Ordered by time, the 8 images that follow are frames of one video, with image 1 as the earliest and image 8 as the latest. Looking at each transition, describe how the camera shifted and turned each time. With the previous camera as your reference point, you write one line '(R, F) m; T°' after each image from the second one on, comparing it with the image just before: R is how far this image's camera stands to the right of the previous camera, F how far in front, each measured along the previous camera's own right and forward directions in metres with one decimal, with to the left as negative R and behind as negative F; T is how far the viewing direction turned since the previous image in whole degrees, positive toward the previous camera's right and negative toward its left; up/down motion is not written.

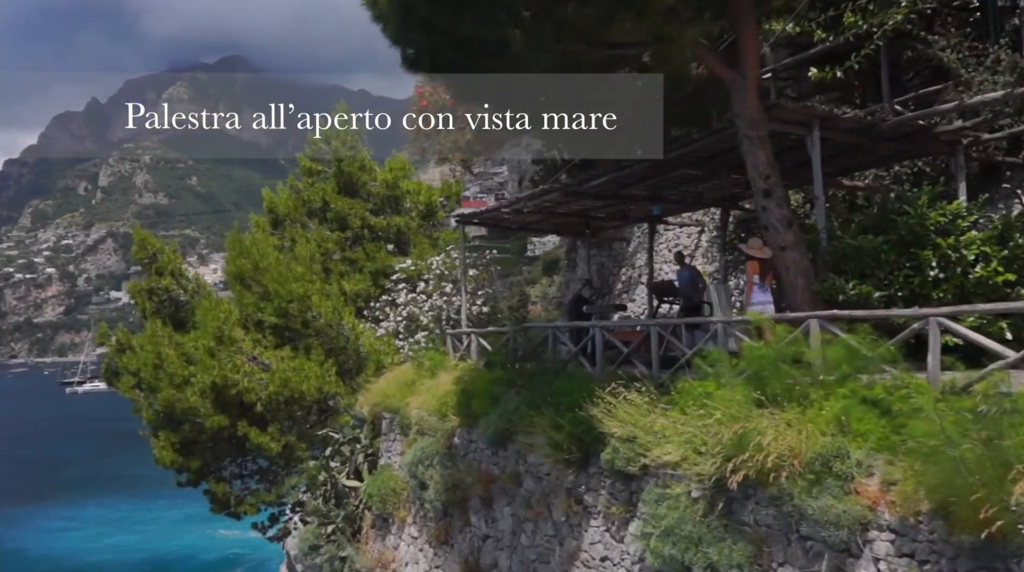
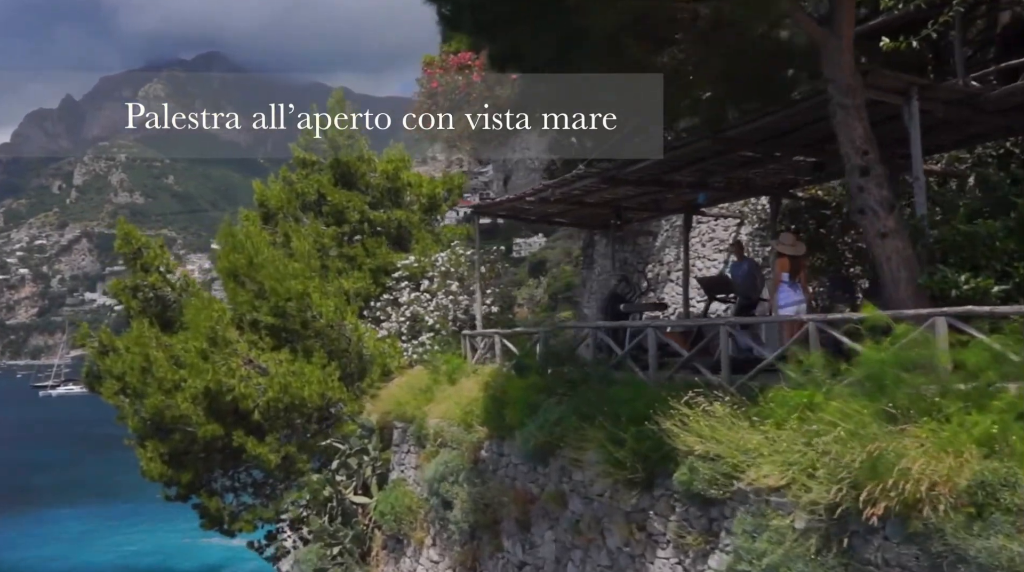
(-0.6, +1.4) m; +1°
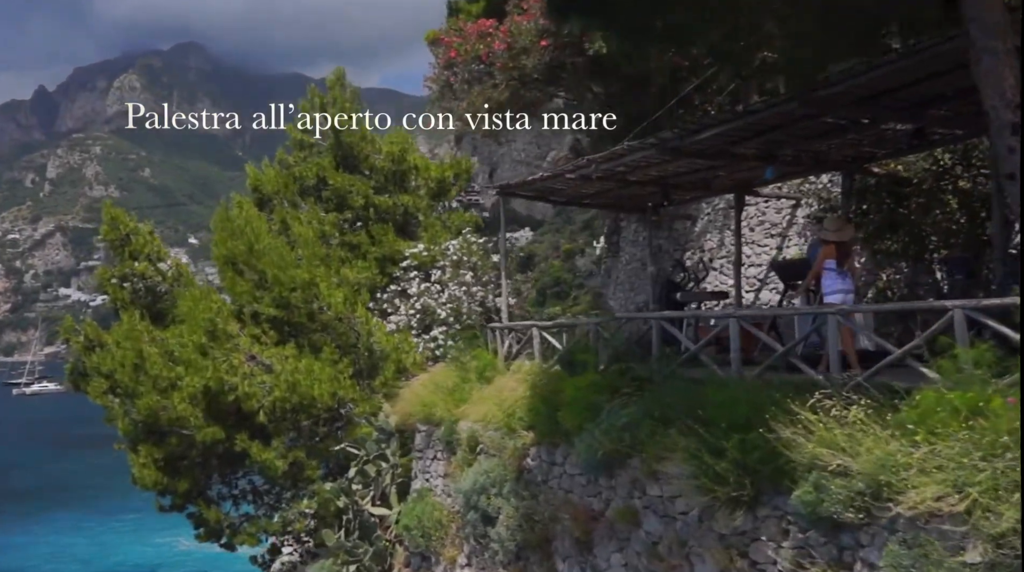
(-0.7, +1.4) m; +1°
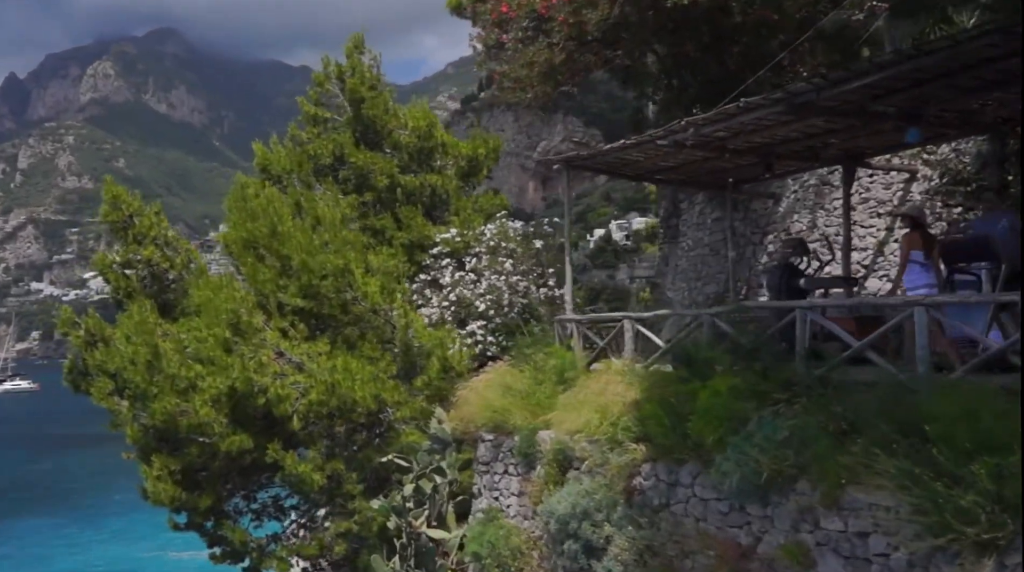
(-1.0, +1.8) m; +1°
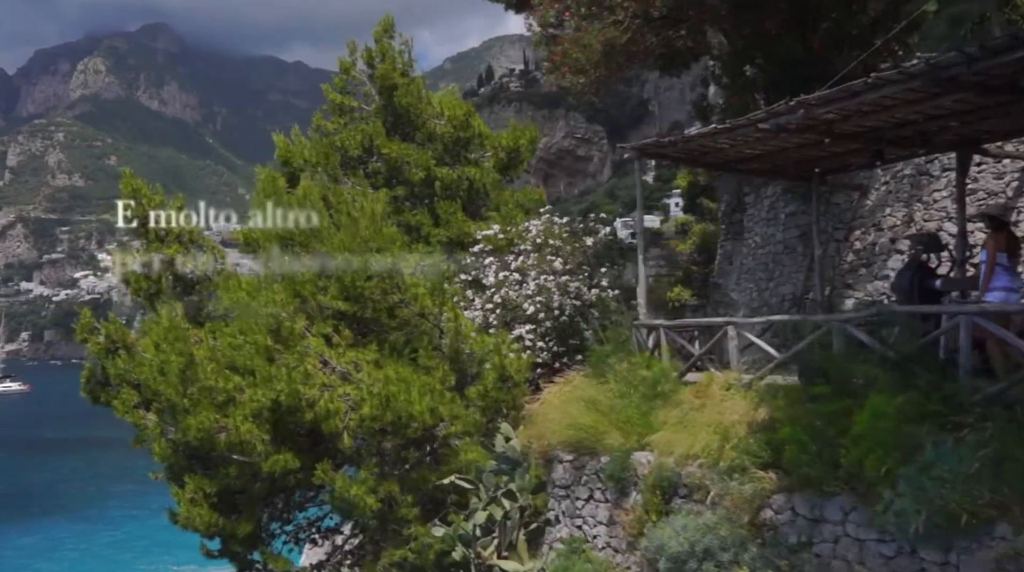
(-0.8, +1.2) m; 0°
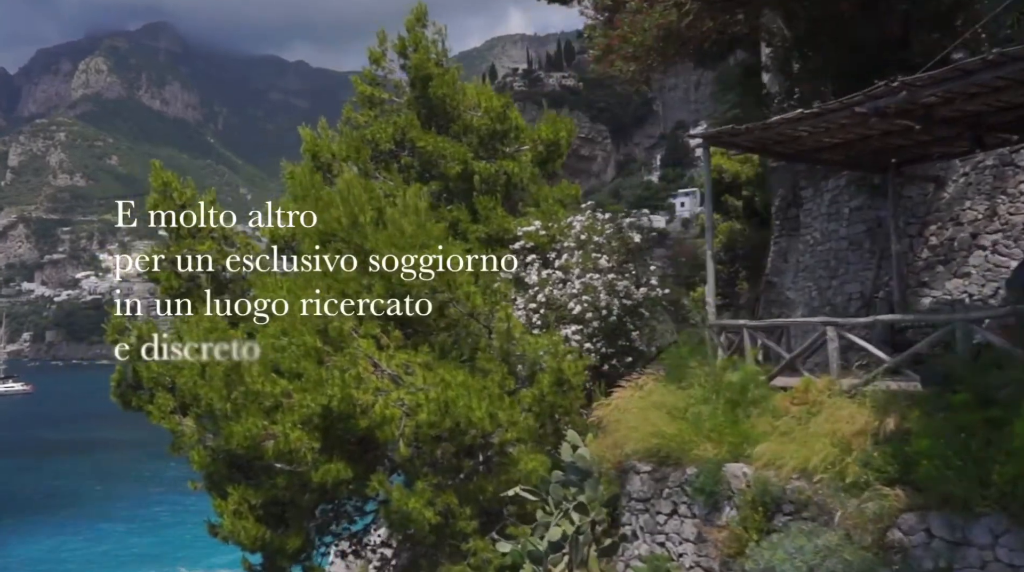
(-0.6, +0.7) m; 0°
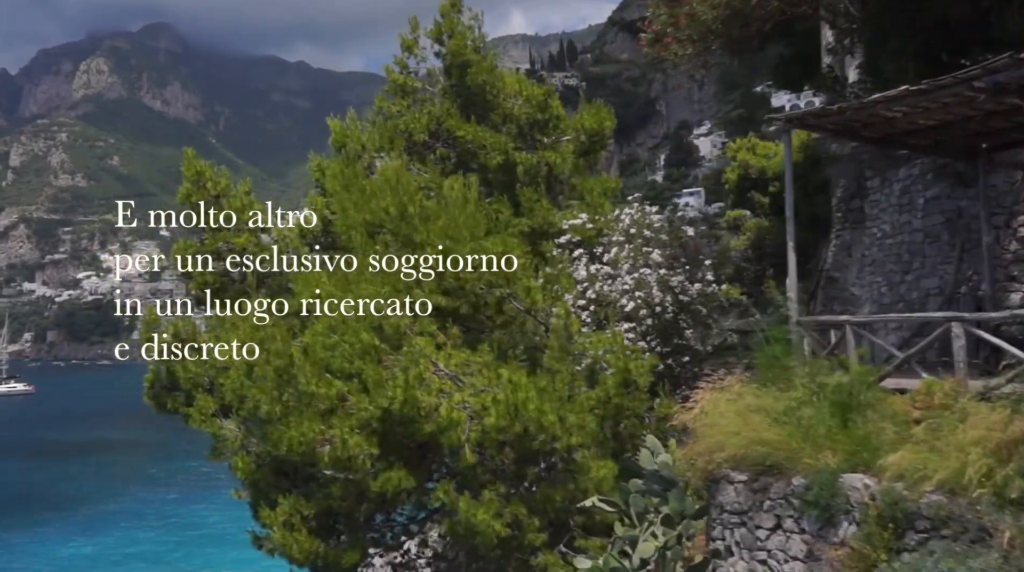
(-0.6, +0.7) m; 0°
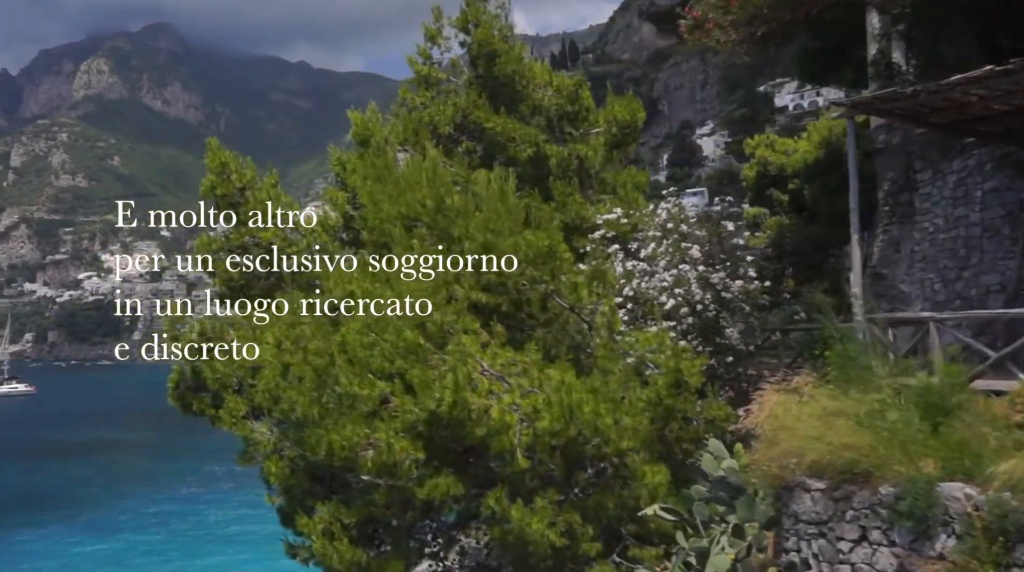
(-0.4, +0.5) m; 0°
